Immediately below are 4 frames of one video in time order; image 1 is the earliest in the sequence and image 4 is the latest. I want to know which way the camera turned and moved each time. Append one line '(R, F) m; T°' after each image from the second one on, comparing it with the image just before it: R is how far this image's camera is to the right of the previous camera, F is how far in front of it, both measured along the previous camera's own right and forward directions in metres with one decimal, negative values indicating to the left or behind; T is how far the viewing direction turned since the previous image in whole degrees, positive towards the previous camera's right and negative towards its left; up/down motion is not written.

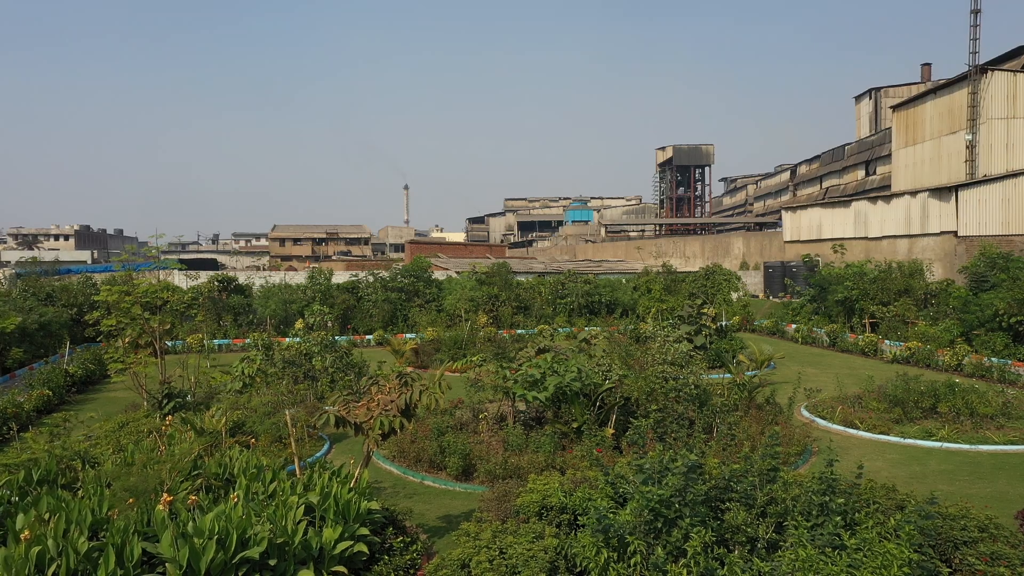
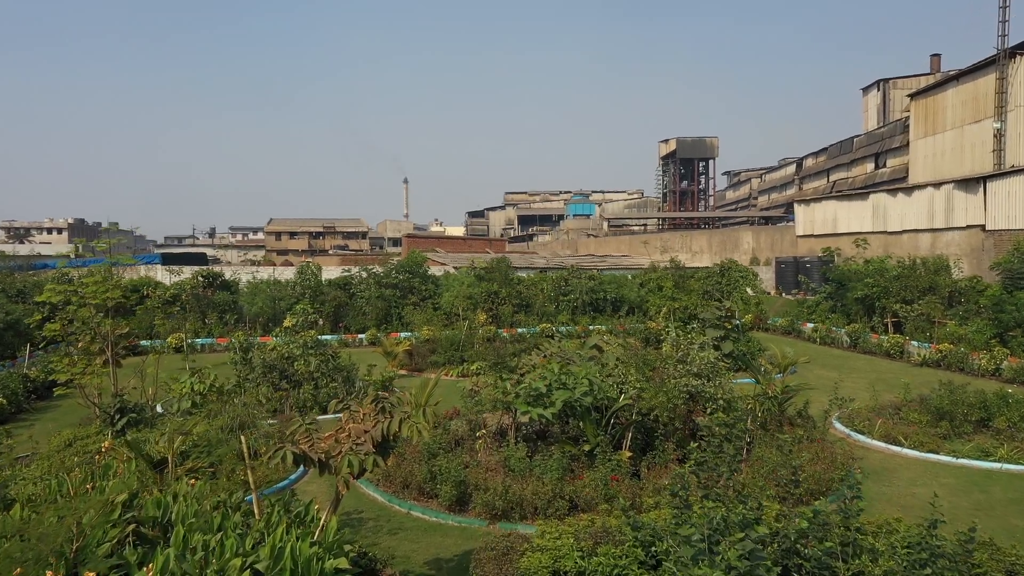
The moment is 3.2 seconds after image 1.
(0.0, +0.9) m; 0°
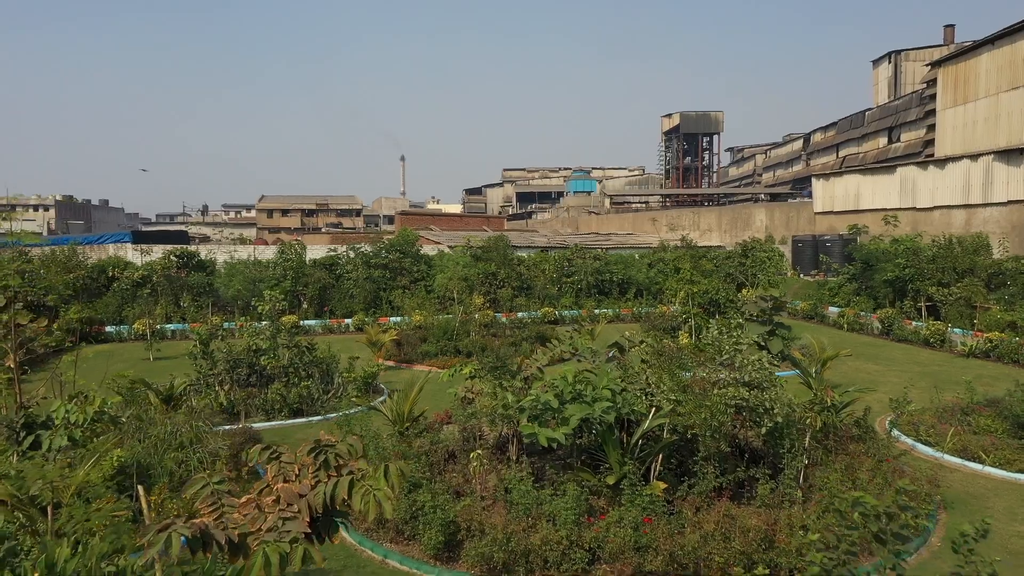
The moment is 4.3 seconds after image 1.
(0.0, +1.3) m; 0°
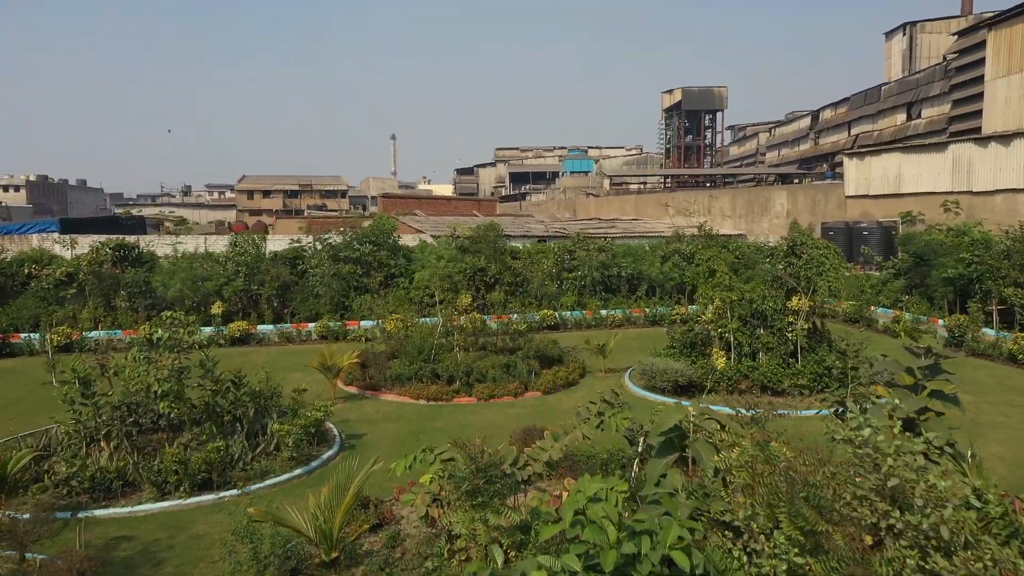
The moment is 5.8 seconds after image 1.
(0.0, +2.2) m; +1°
